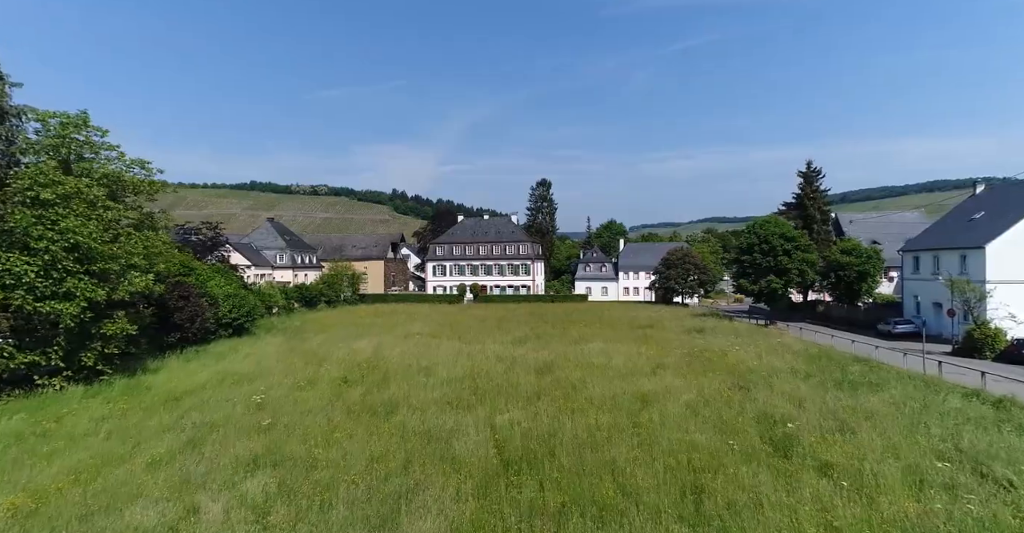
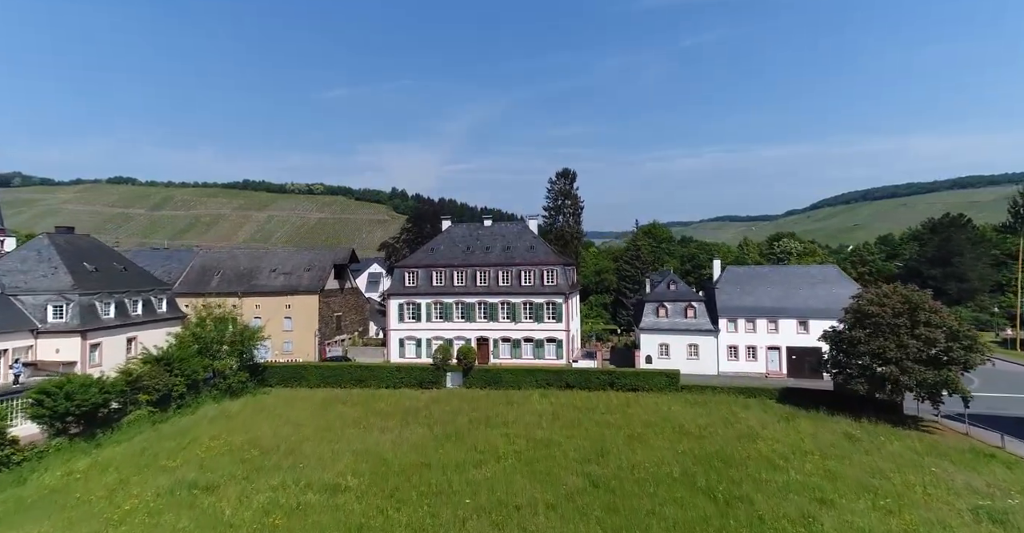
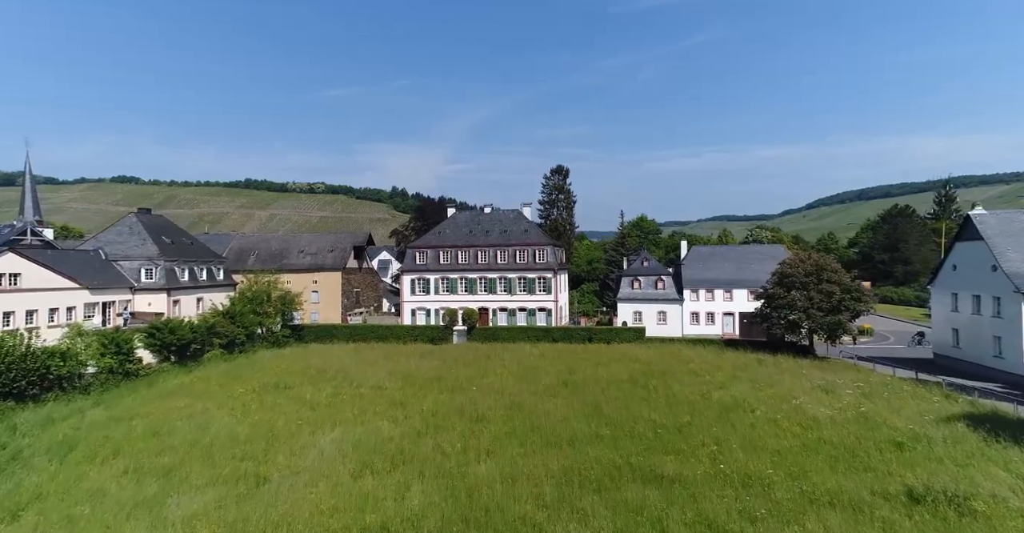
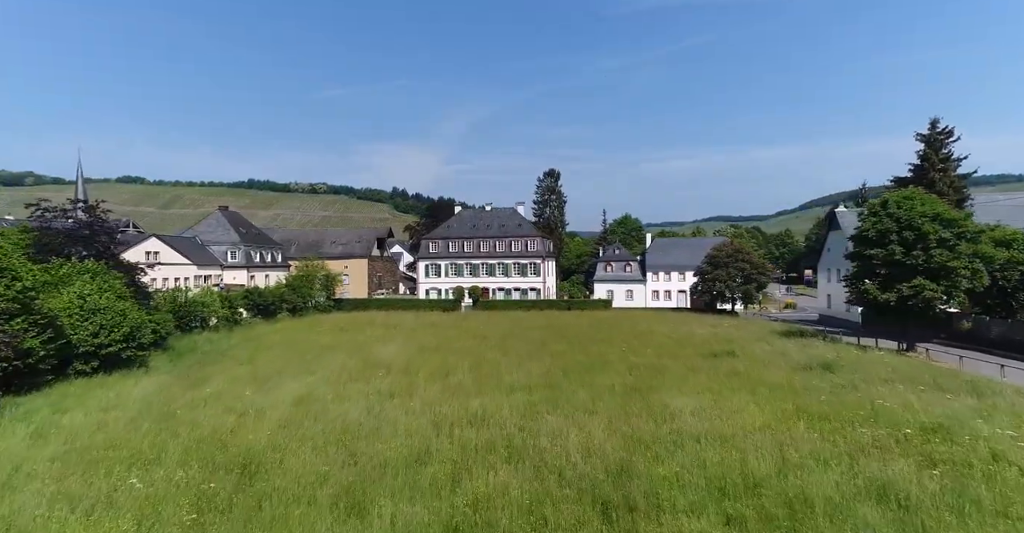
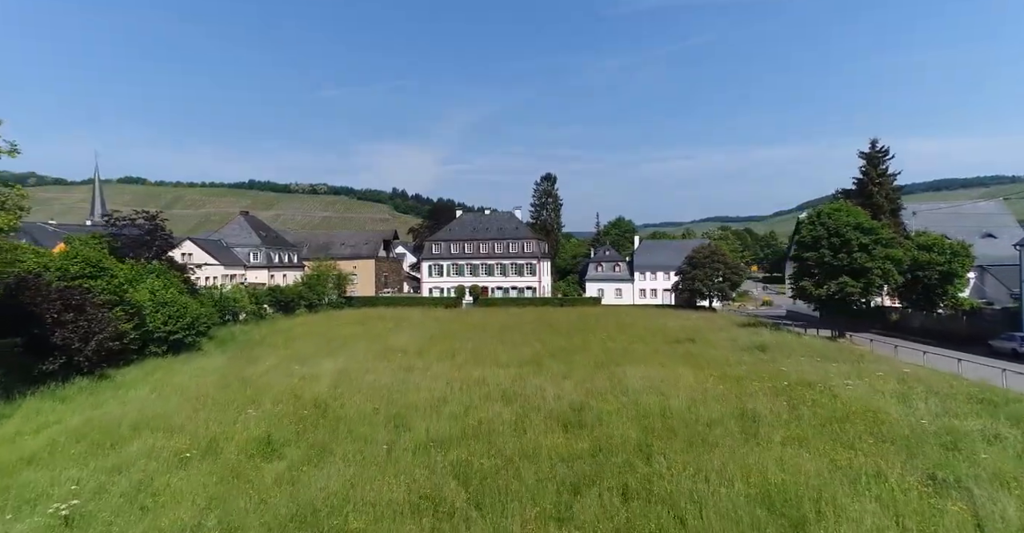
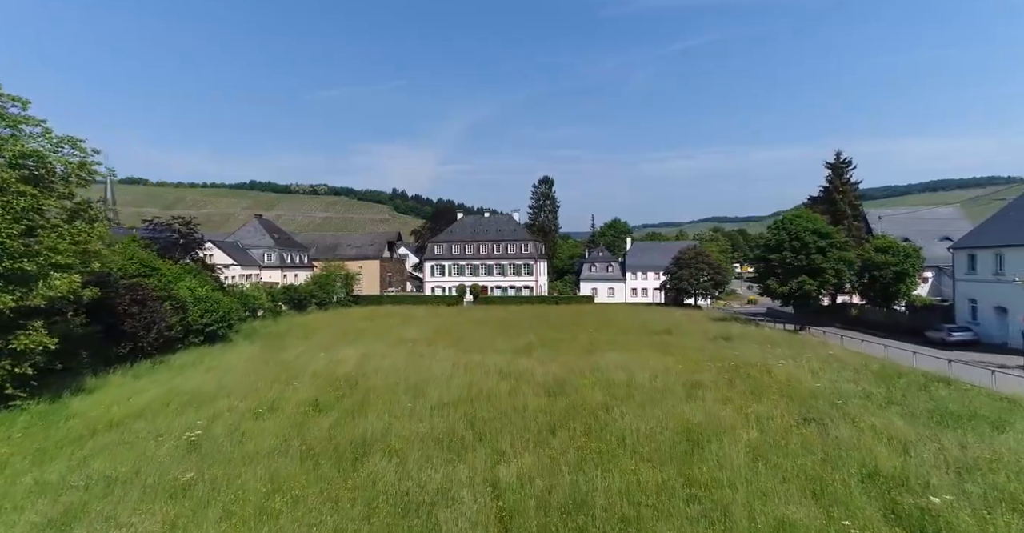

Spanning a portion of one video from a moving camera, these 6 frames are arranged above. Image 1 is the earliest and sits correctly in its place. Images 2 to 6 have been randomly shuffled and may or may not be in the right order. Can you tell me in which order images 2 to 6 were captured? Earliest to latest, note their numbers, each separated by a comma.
6, 5, 4, 3, 2
